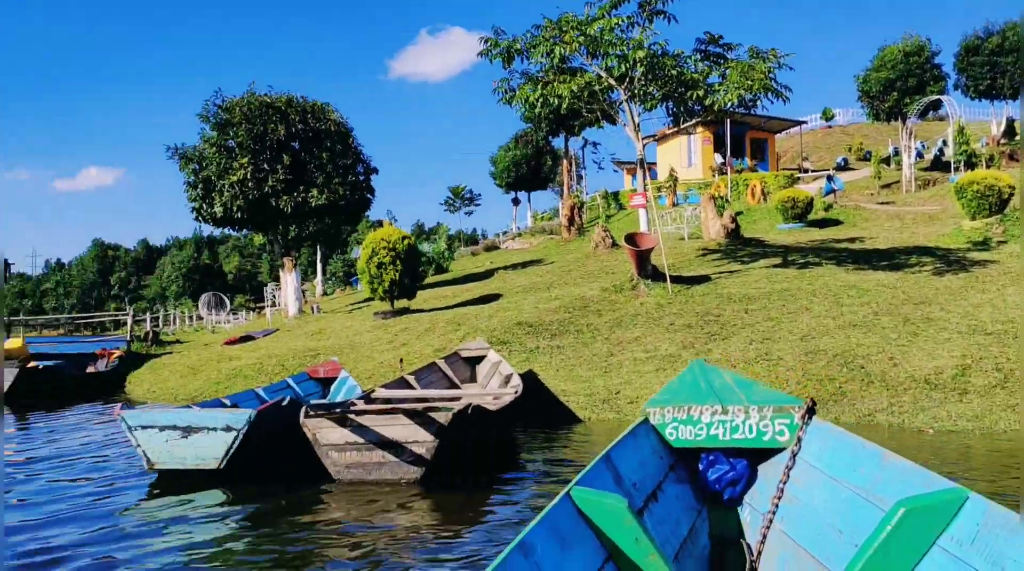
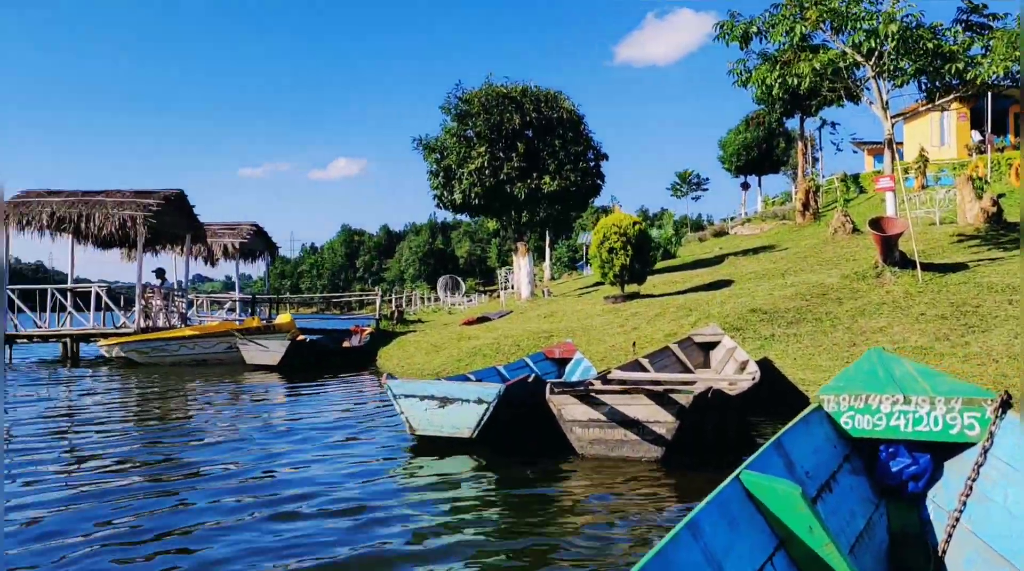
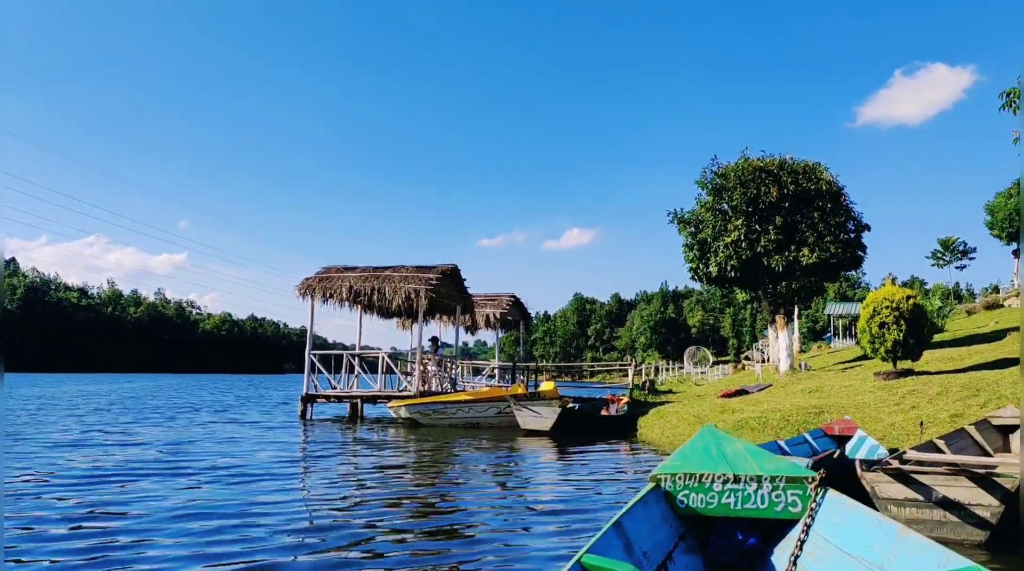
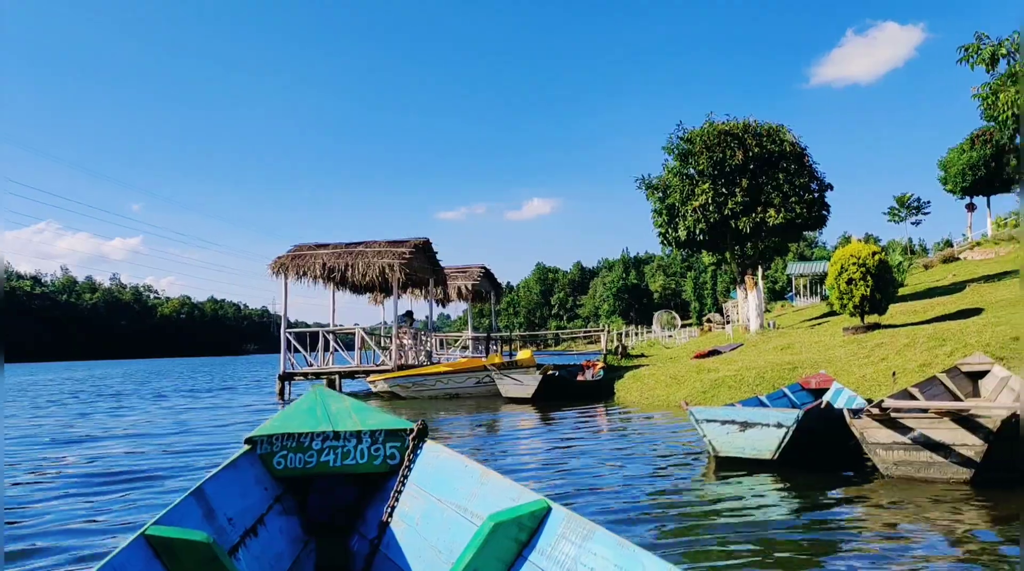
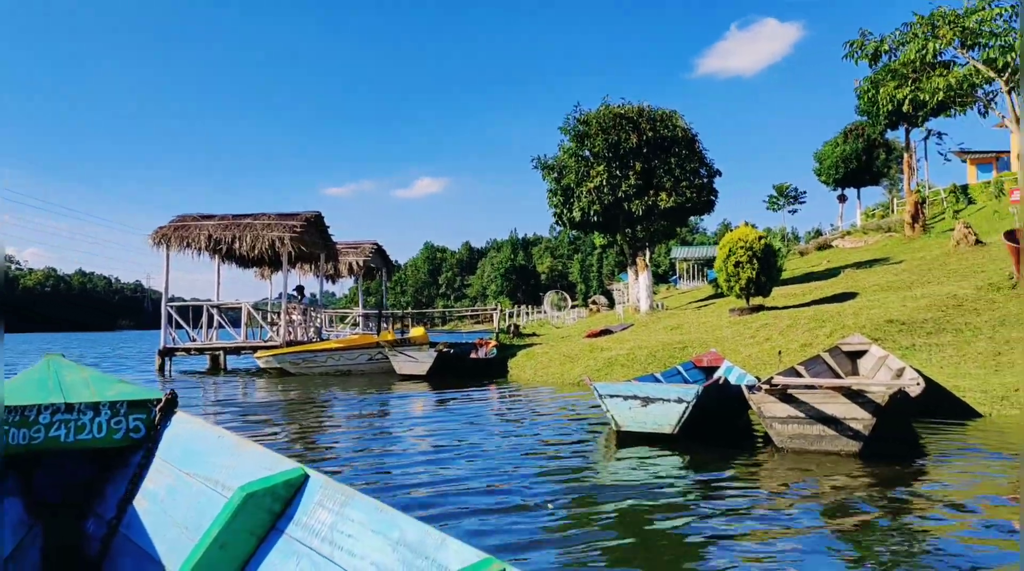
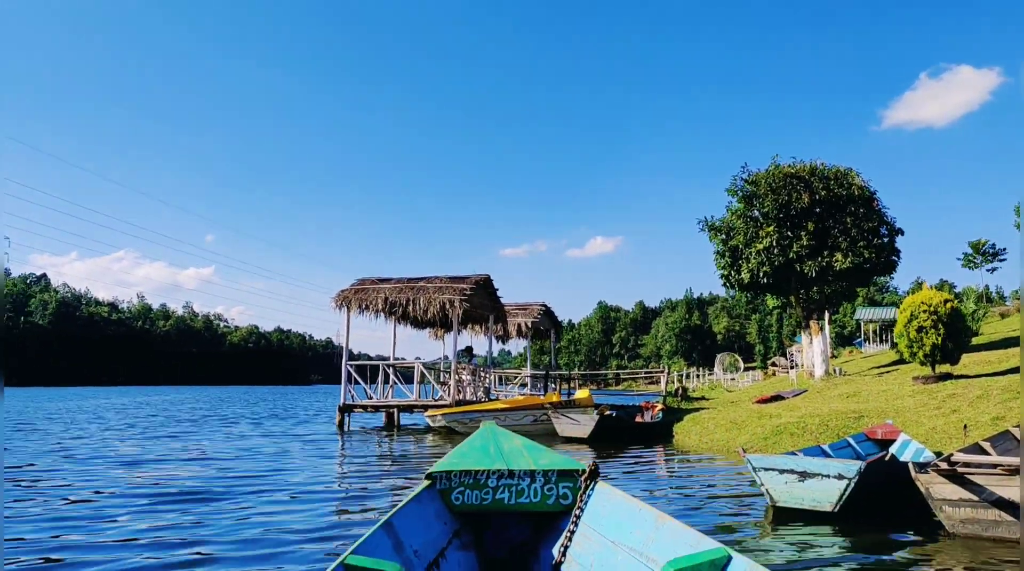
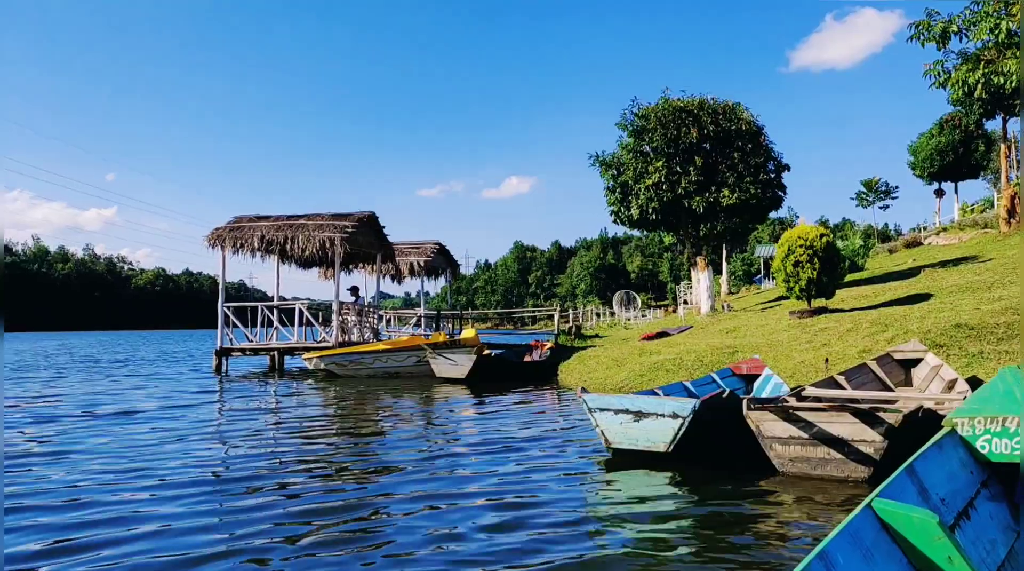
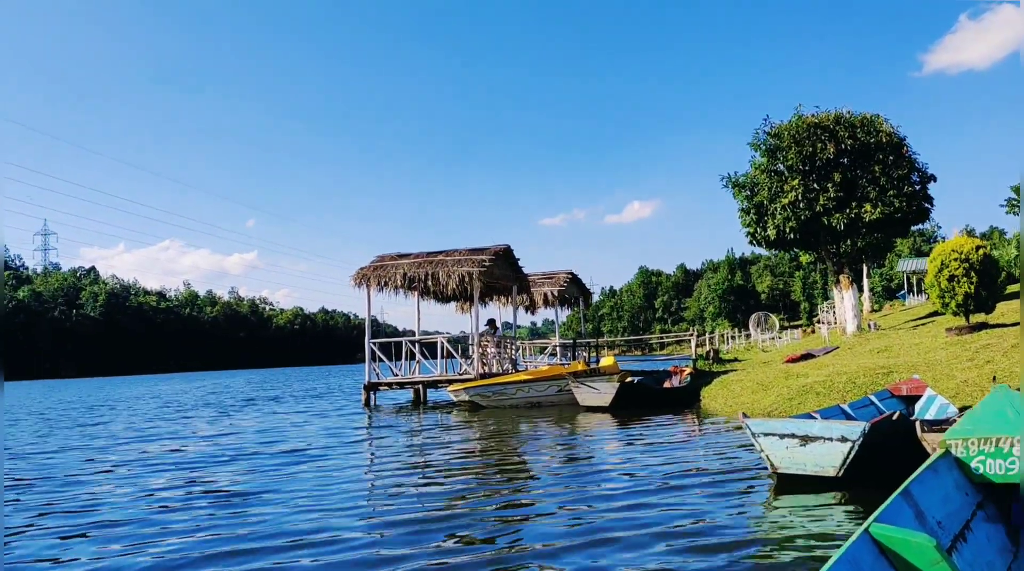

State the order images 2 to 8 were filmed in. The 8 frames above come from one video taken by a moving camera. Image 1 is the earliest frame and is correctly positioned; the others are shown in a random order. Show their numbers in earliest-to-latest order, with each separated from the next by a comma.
2, 7, 8, 3, 6, 4, 5
